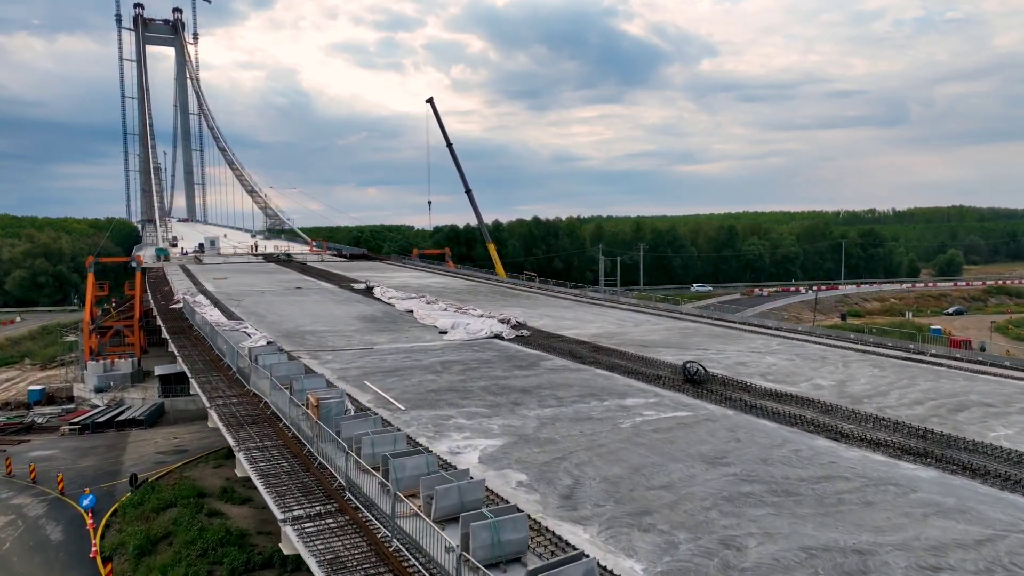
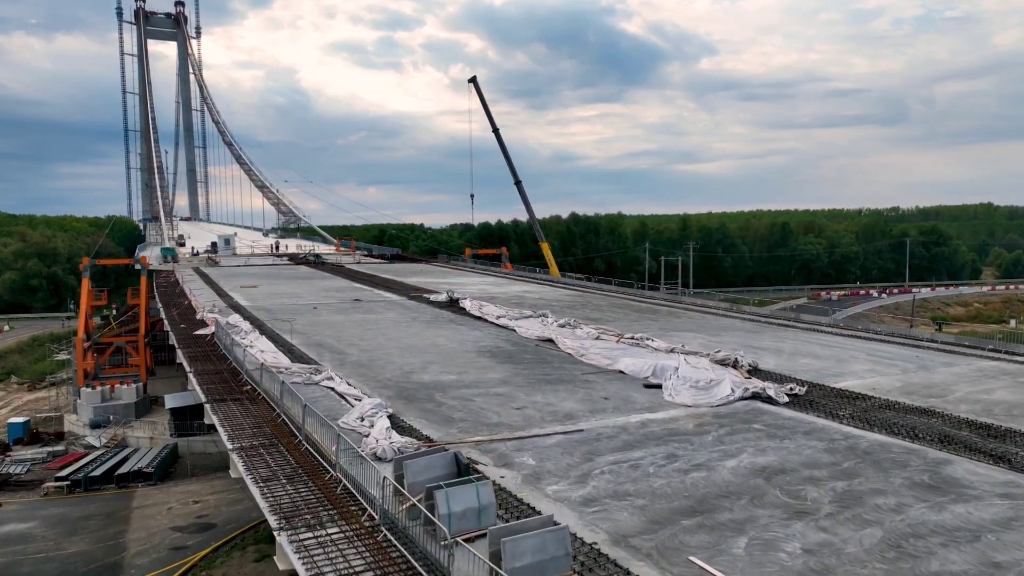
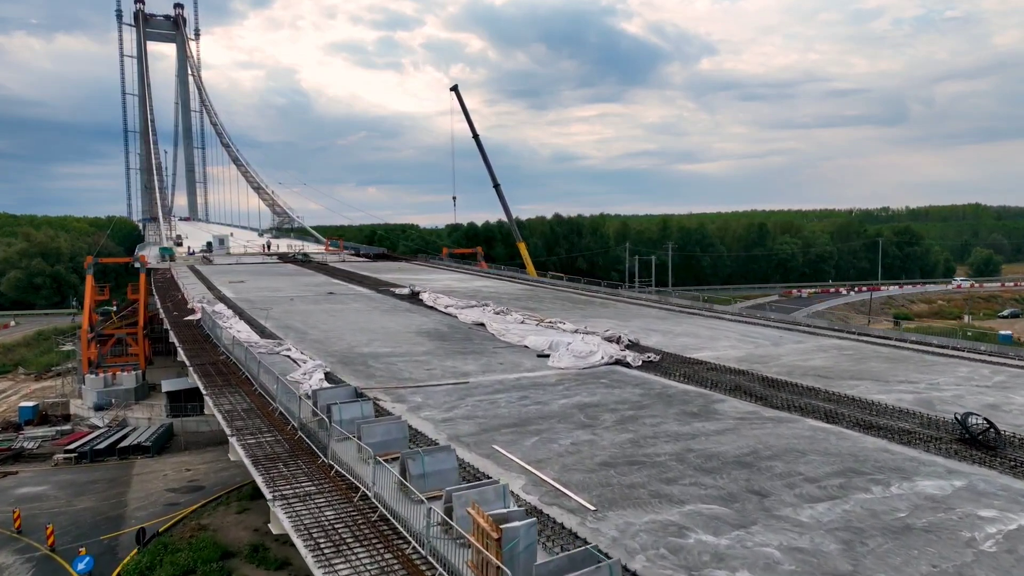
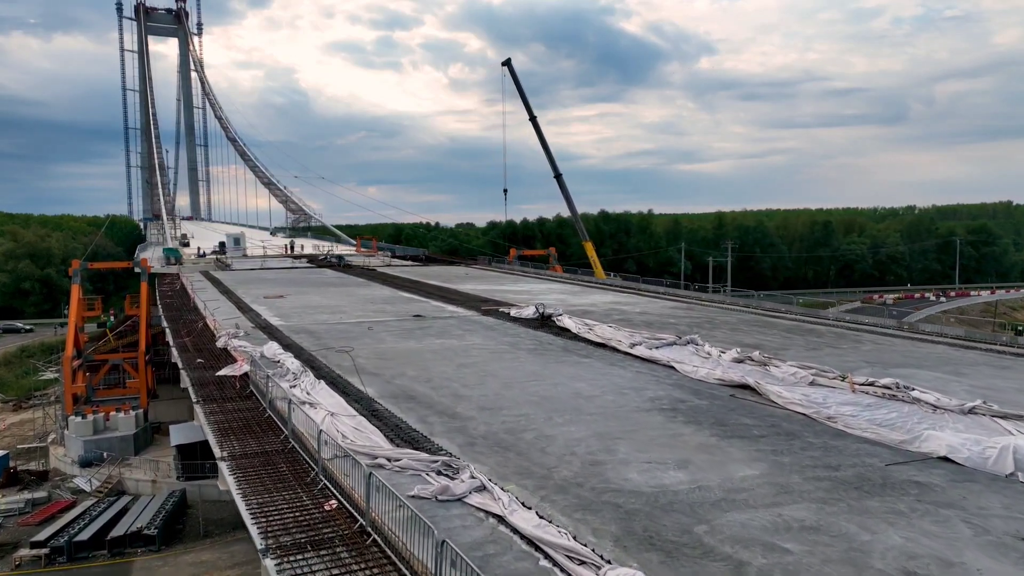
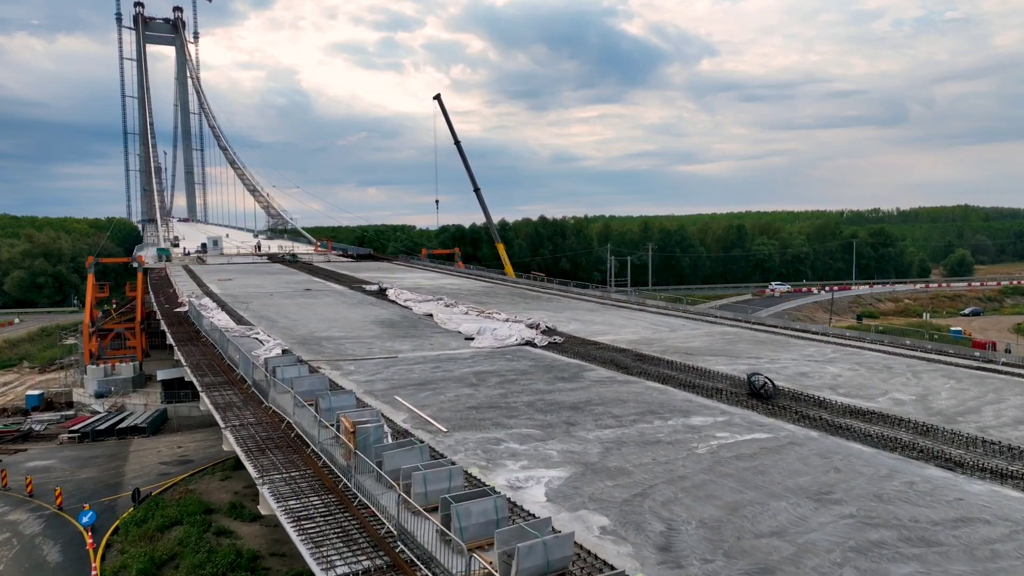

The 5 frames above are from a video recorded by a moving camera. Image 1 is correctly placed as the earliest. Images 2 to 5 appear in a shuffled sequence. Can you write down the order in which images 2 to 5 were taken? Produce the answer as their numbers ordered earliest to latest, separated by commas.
5, 3, 2, 4
